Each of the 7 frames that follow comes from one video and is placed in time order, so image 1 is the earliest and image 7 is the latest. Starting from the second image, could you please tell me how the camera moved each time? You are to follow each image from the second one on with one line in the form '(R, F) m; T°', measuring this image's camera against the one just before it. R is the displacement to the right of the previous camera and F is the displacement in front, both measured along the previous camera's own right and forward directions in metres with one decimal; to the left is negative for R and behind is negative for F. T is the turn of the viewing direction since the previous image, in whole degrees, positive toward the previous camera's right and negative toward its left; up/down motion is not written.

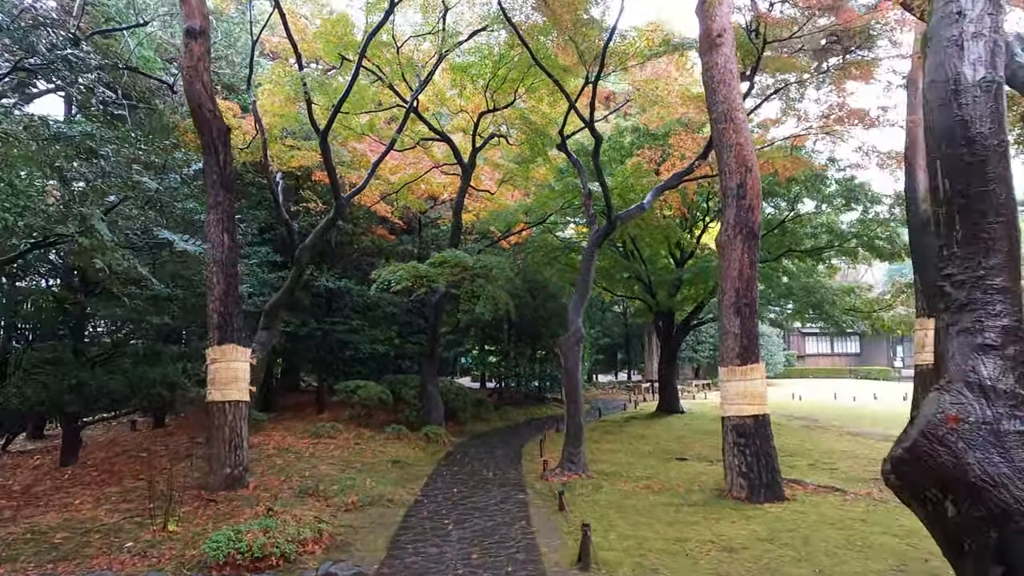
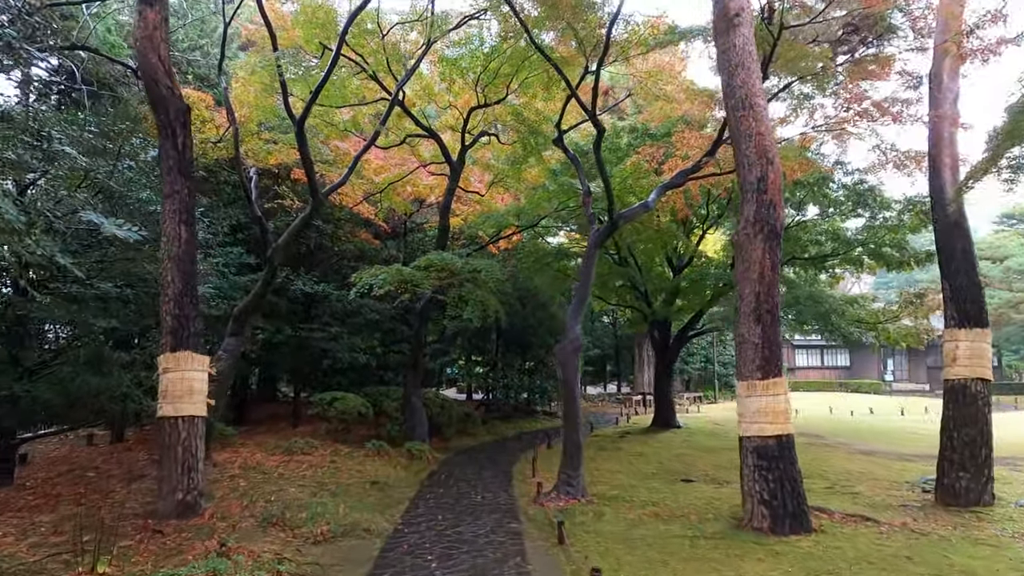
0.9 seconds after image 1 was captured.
(-0.1, +0.9) m; +1°
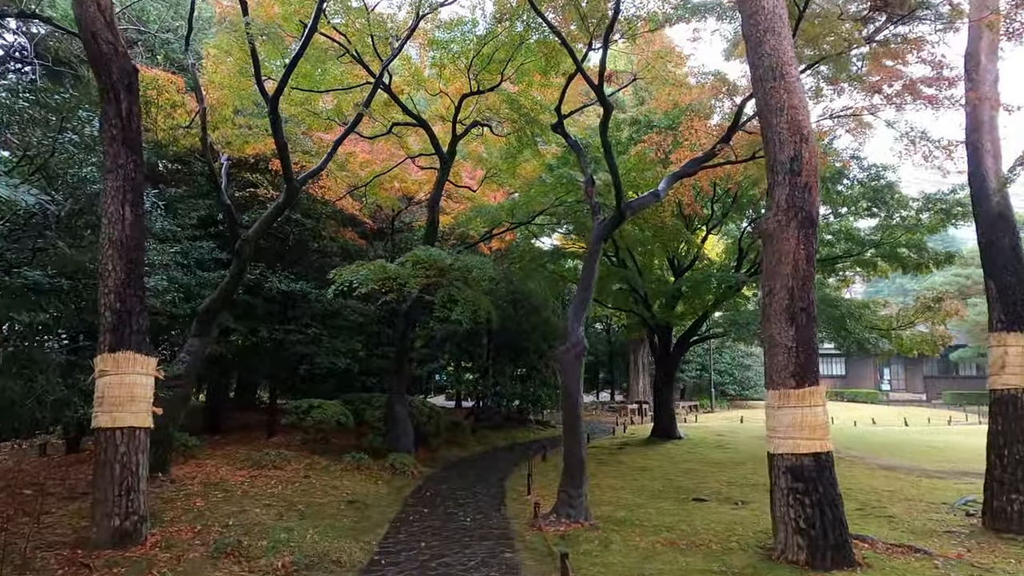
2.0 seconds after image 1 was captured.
(-0.1, +0.9) m; +1°
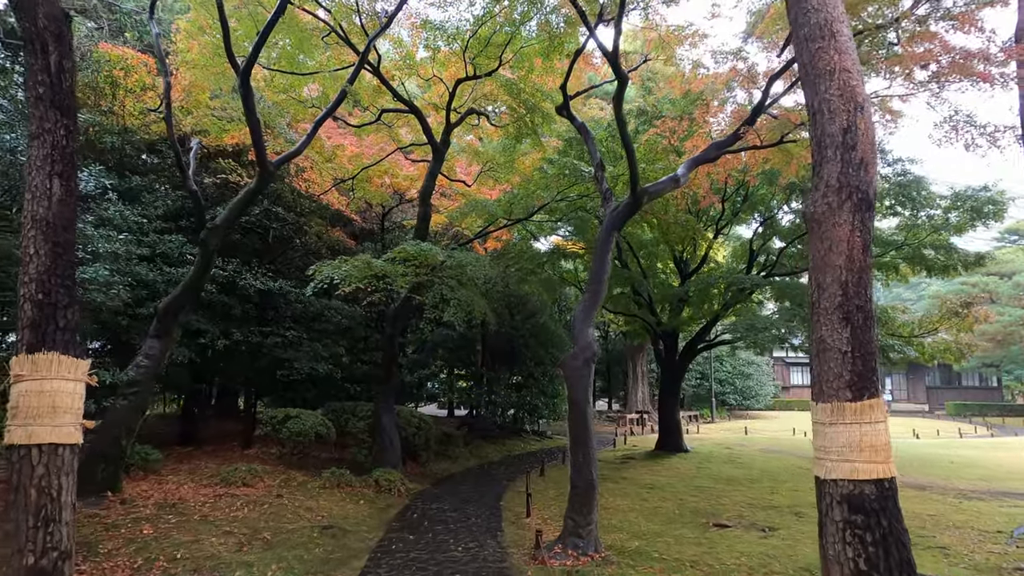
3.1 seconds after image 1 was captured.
(-0.1, +1.0) m; +1°
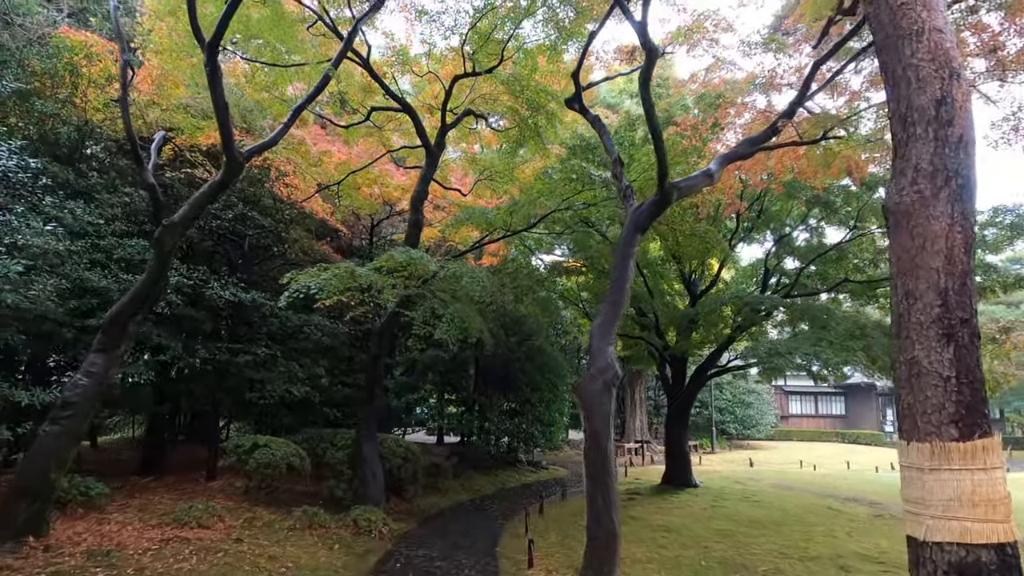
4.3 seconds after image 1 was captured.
(-0.1, +1.1) m; +1°
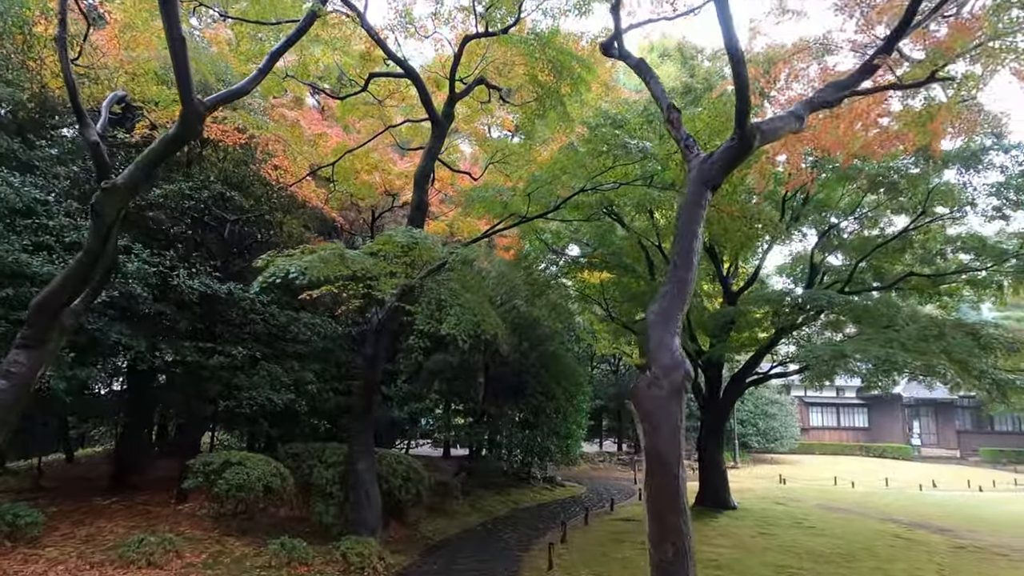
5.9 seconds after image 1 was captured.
(-0.2, +1.4) m; -1°
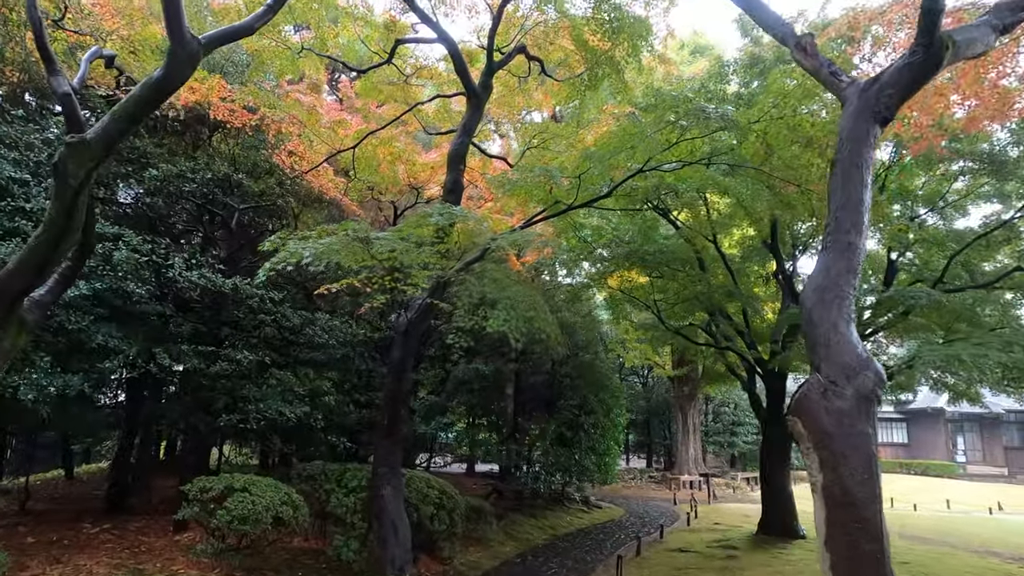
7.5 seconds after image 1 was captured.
(-0.4, +1.2) m; -1°
